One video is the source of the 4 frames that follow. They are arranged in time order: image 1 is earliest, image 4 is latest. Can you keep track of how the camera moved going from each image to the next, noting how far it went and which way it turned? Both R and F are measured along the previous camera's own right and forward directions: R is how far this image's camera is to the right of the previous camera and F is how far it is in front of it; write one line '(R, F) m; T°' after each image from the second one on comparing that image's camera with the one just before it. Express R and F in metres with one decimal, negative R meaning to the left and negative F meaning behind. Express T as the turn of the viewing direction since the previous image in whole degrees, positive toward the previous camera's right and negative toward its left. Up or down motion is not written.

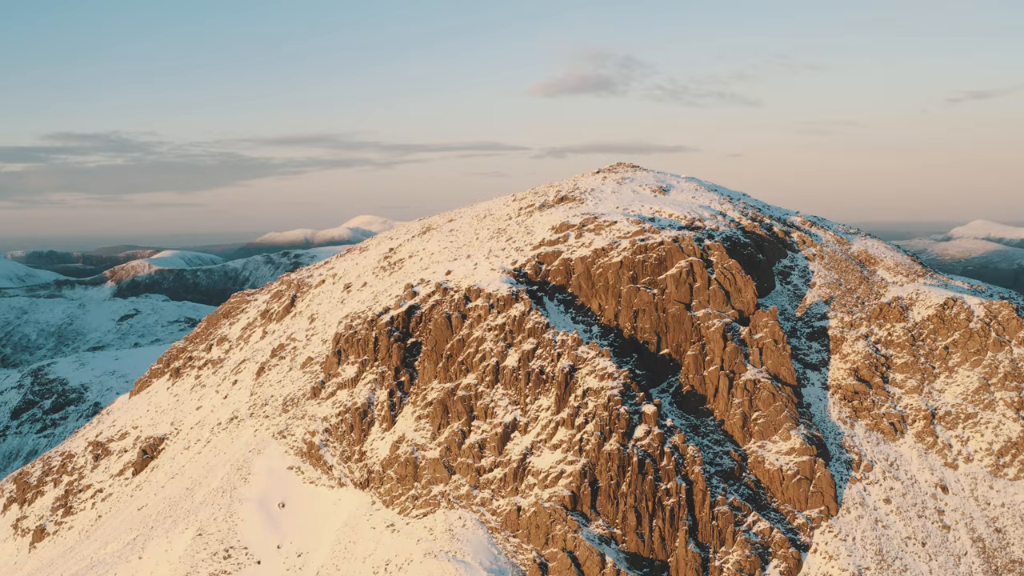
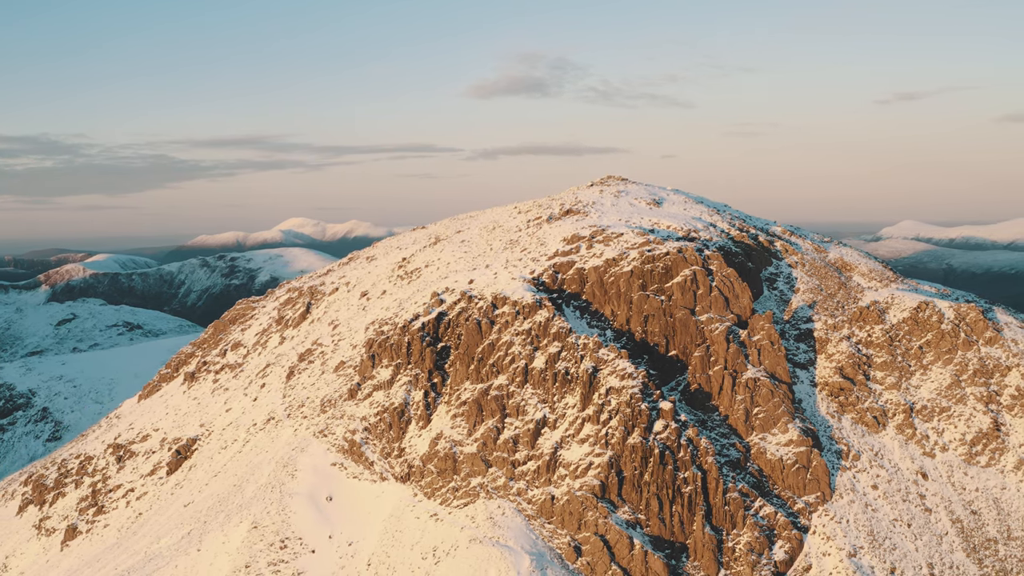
(-4.7, -4.2) m; +3°
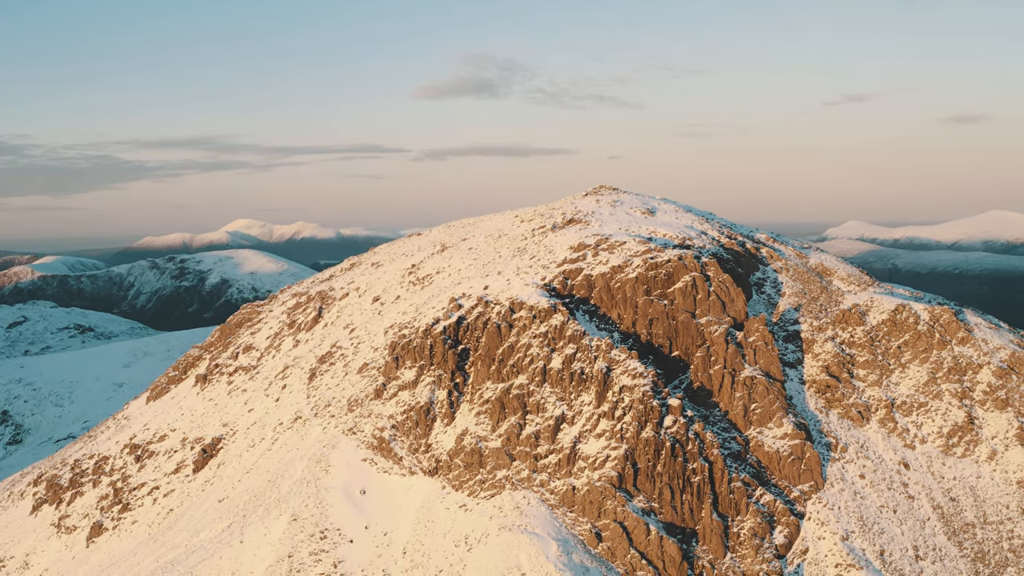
(-3.8, -3.7) m; +2°
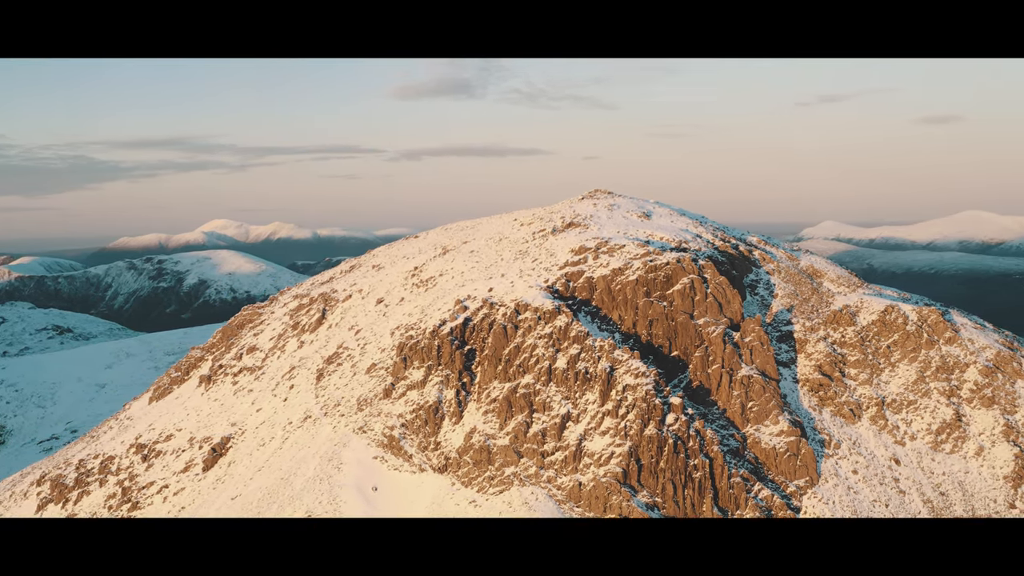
(-1.6, -1.7) m; +1°
